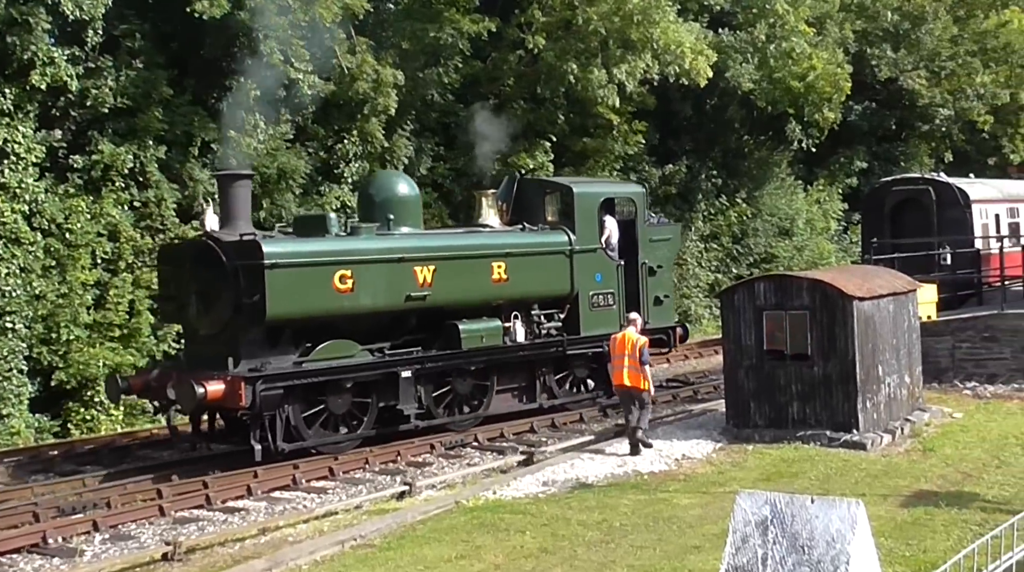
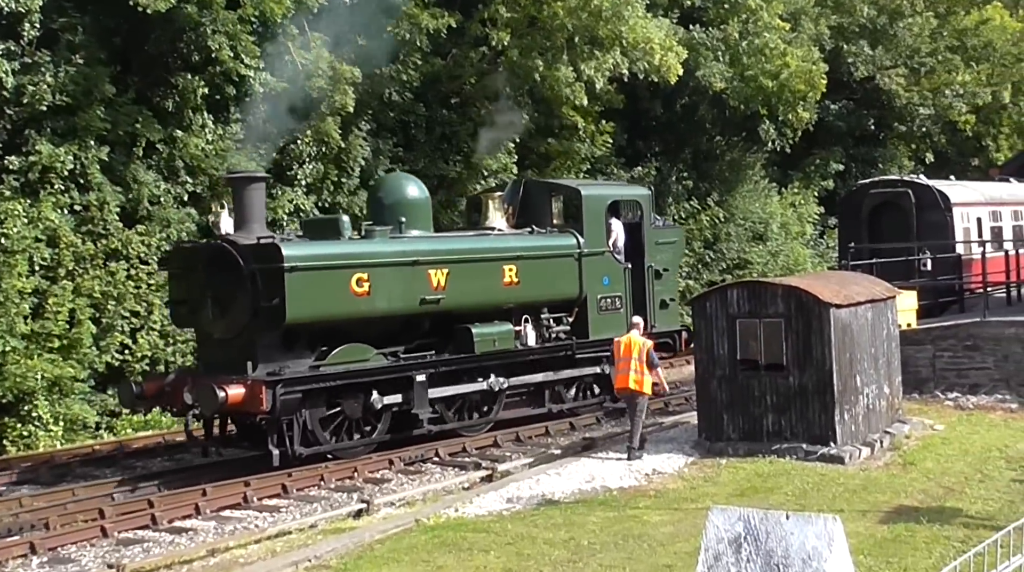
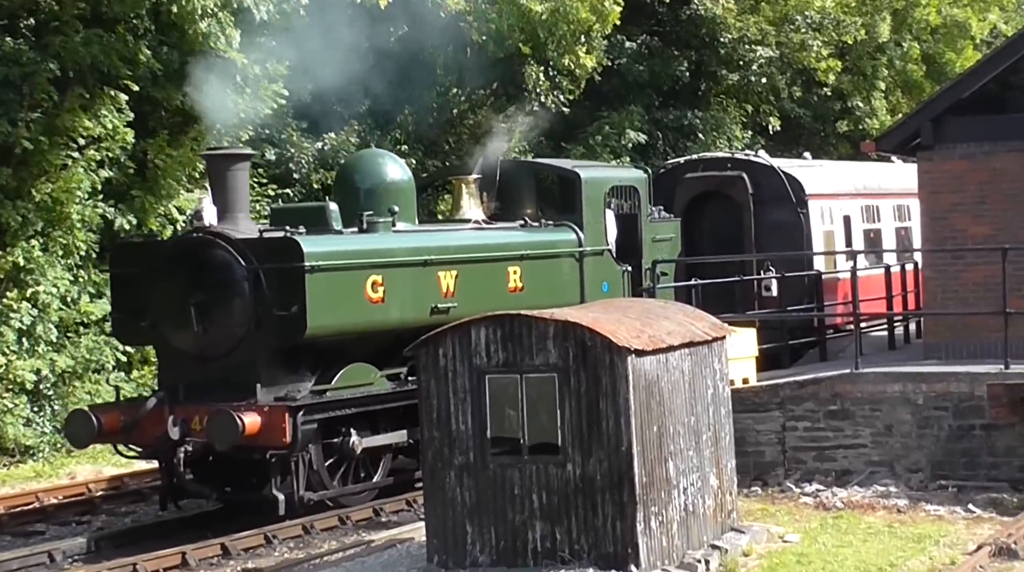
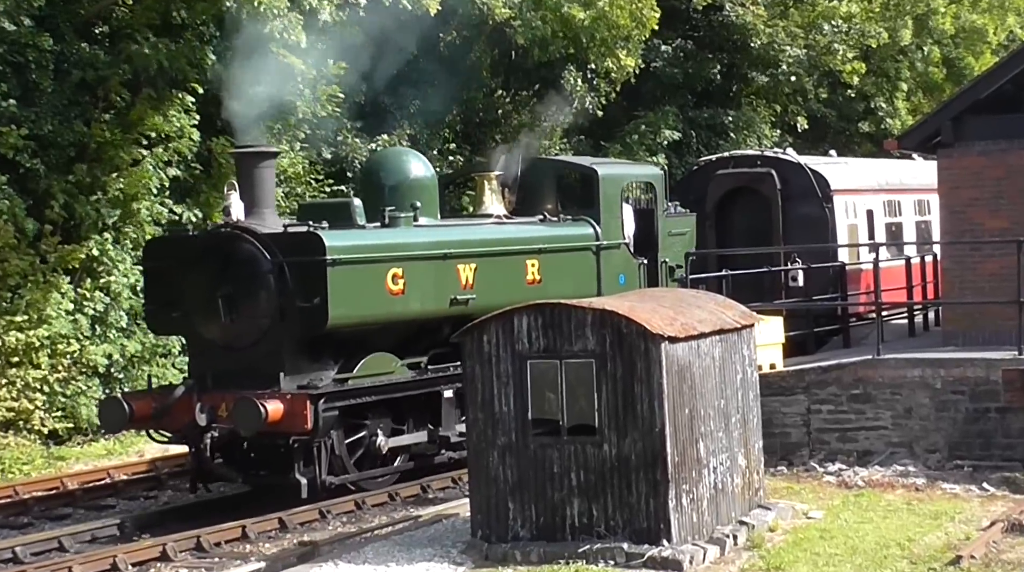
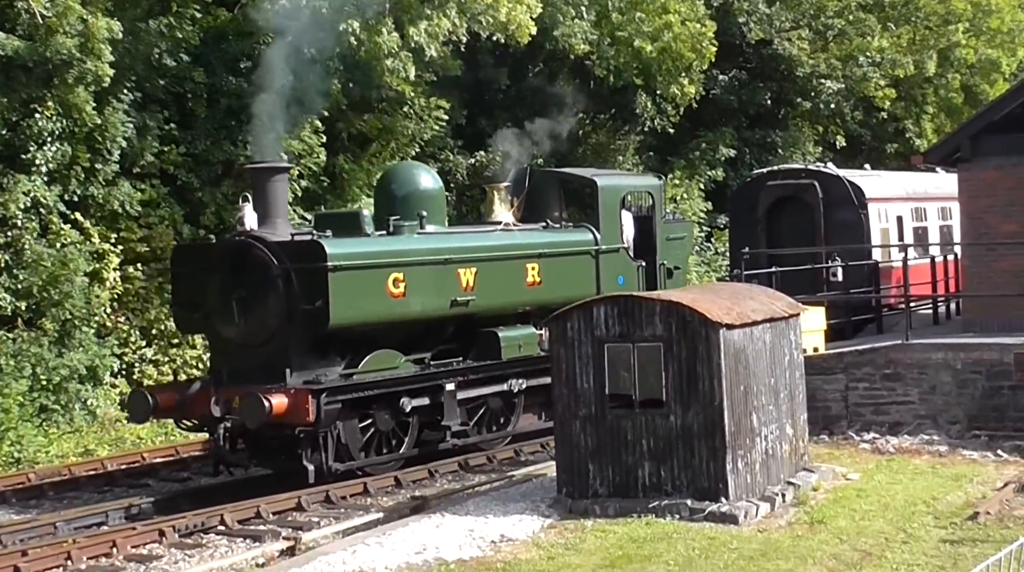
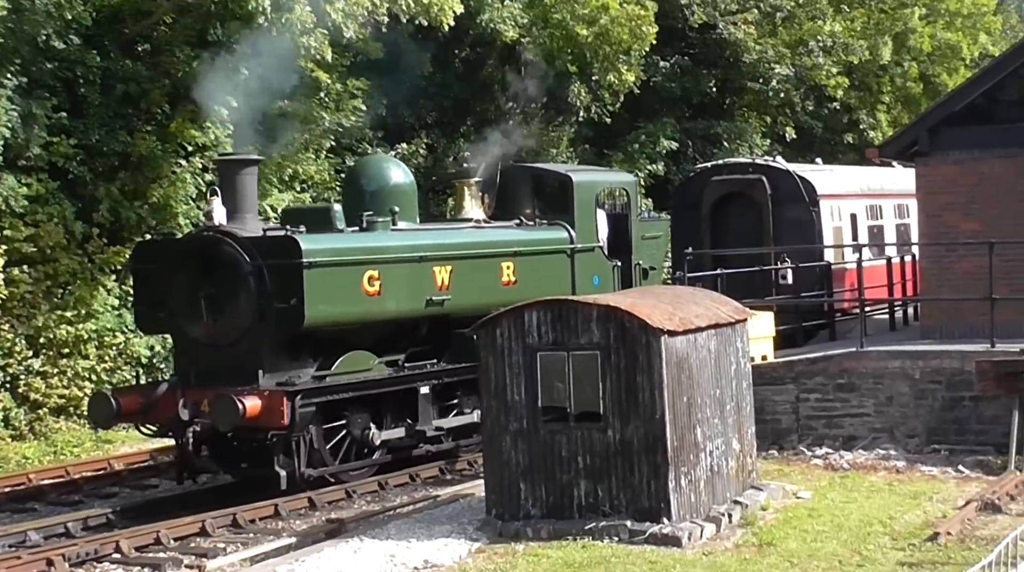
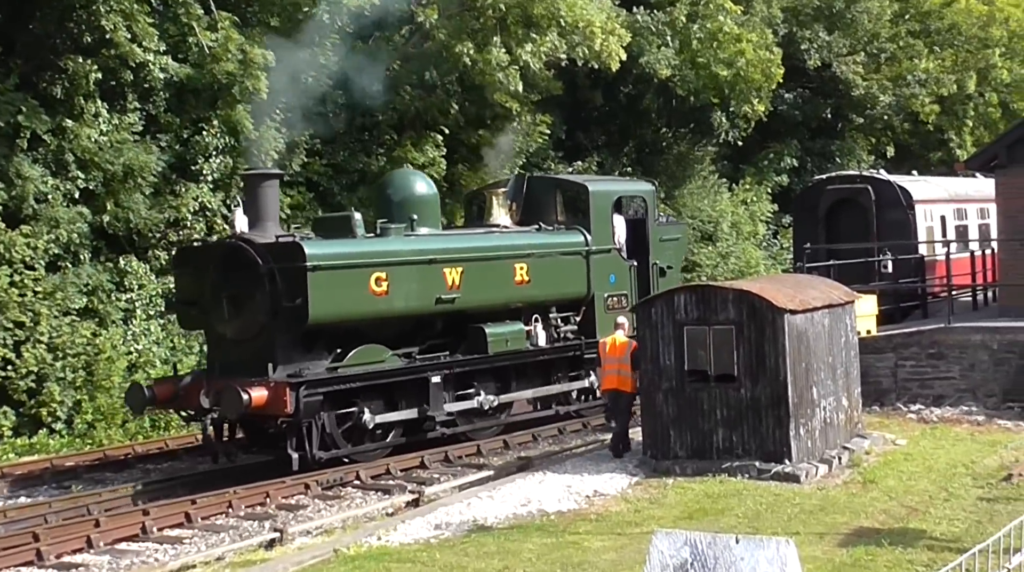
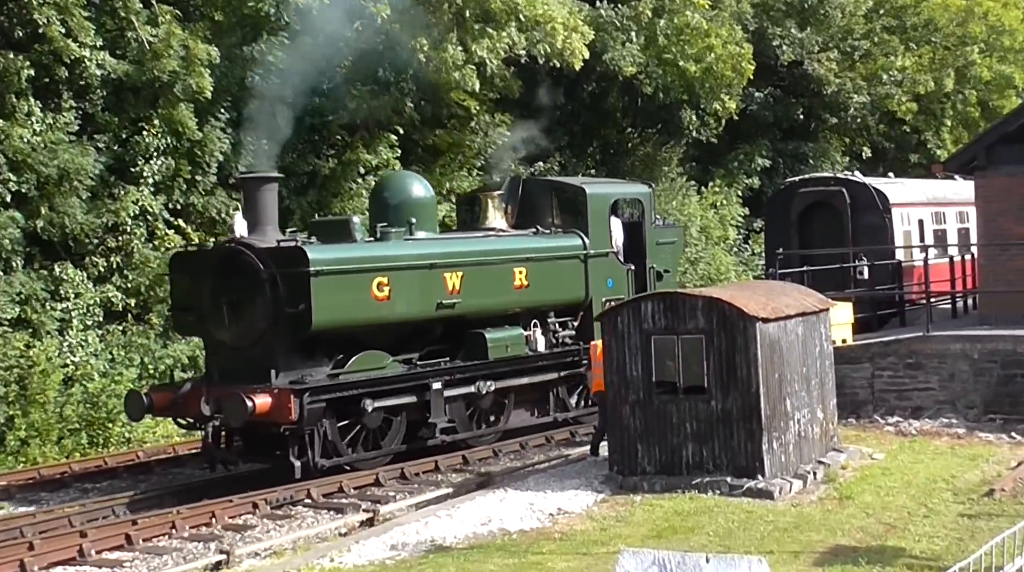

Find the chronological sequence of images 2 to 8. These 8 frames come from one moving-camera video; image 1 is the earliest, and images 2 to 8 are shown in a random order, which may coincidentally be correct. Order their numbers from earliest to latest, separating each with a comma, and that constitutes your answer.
2, 7, 8, 5, 6, 4, 3
